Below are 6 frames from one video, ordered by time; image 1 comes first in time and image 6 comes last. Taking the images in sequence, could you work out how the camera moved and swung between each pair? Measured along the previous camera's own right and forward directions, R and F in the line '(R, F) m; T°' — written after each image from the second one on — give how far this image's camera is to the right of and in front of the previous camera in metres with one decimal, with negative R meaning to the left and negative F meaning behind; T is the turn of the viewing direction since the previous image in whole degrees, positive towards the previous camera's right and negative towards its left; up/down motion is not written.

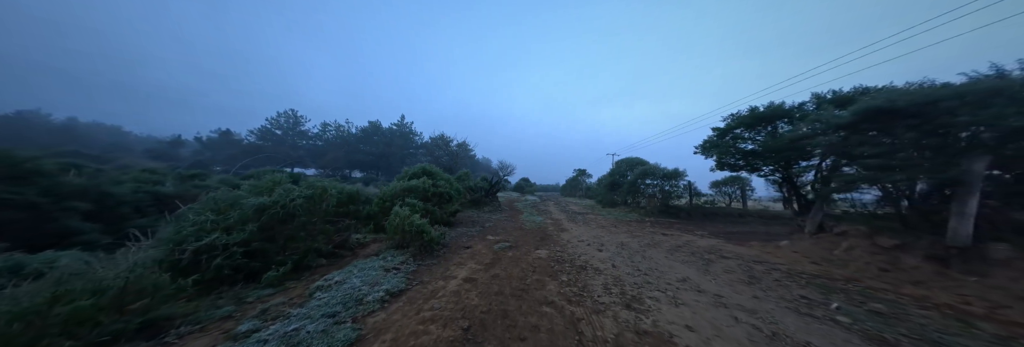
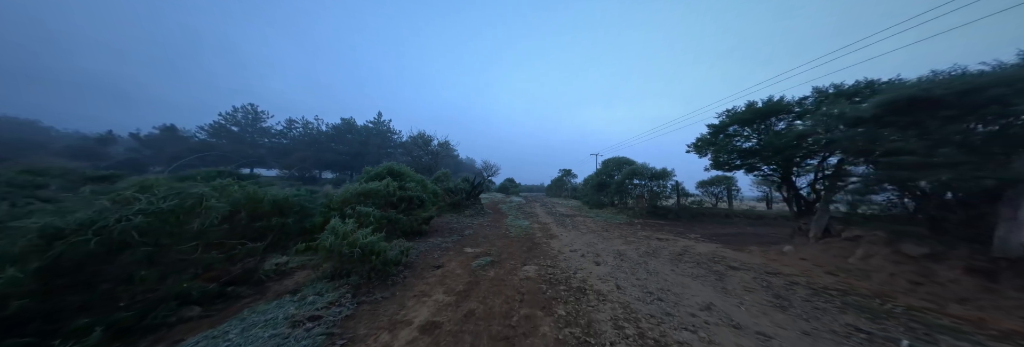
(+0.1, +1.0) m; +4°
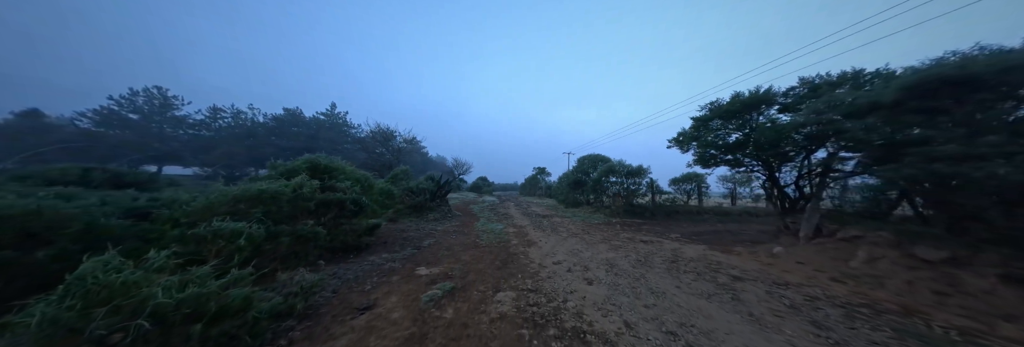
(+0.1, +1.3) m; +7°
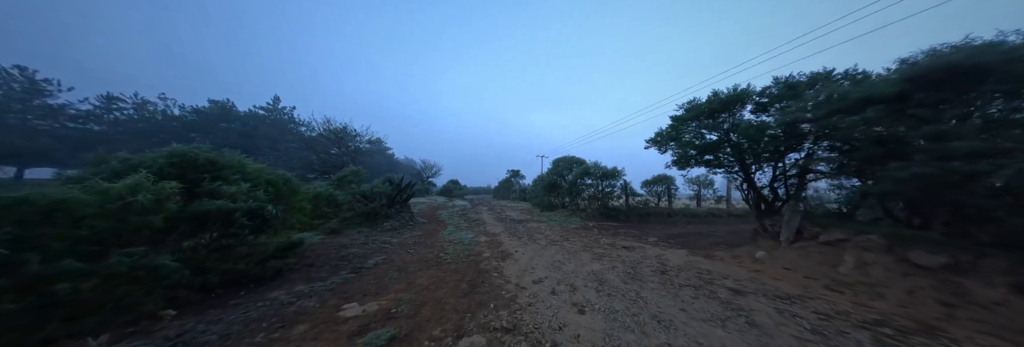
(+0.1, +1.0) m; +7°
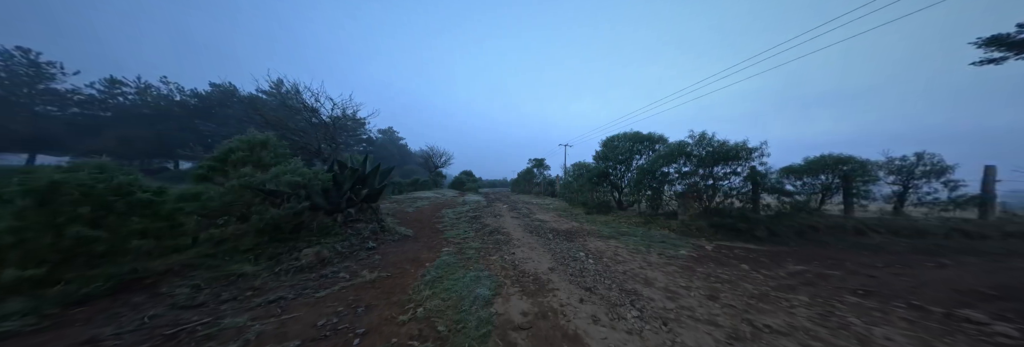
(-1.0, +4.9) m; -4°
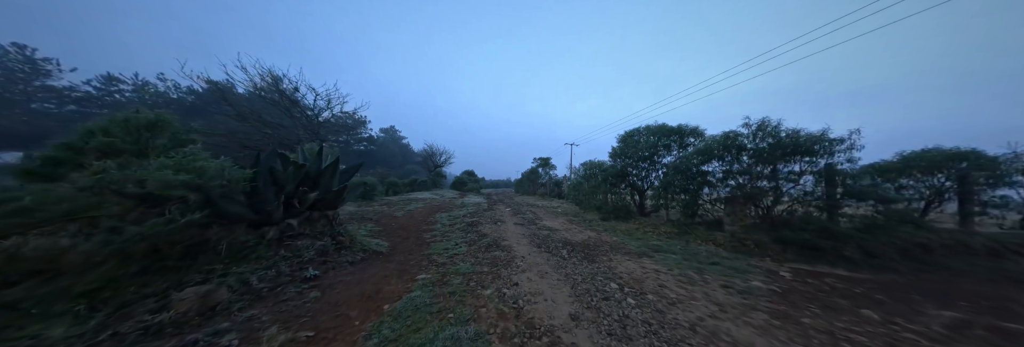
(0.0, +1.5) m; -1°
